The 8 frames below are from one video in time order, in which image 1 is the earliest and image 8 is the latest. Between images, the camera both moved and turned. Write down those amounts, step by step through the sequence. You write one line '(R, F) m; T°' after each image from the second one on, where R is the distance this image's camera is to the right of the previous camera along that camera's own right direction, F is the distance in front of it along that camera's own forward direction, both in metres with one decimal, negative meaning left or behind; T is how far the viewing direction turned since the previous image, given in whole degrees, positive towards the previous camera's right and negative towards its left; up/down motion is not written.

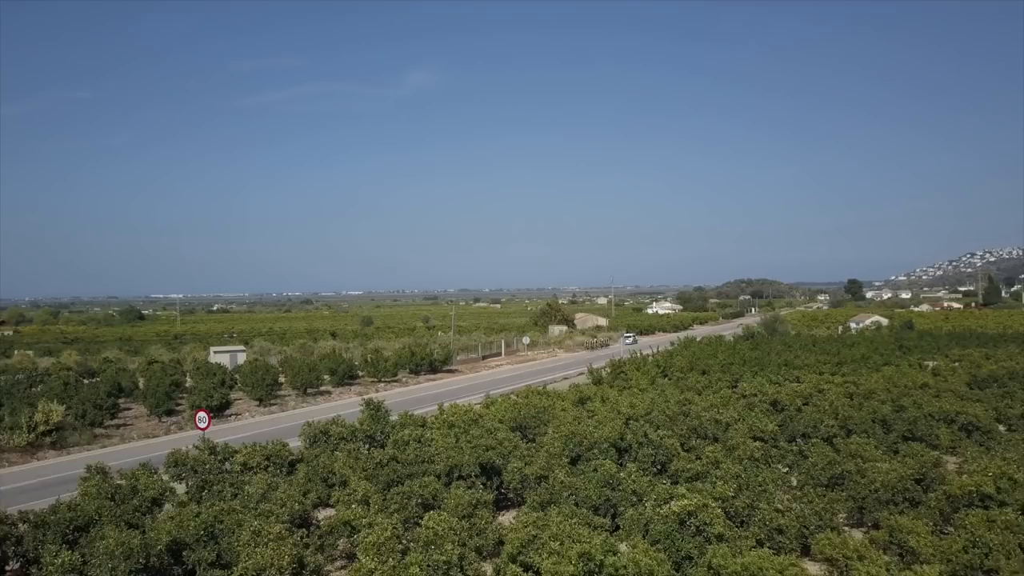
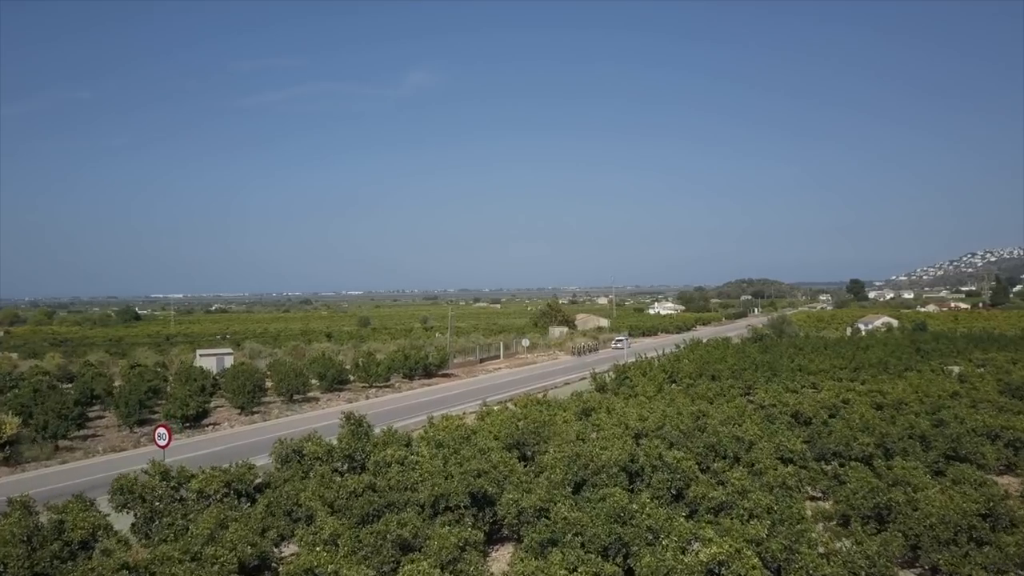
(+0.1, +1.9) m; 0°
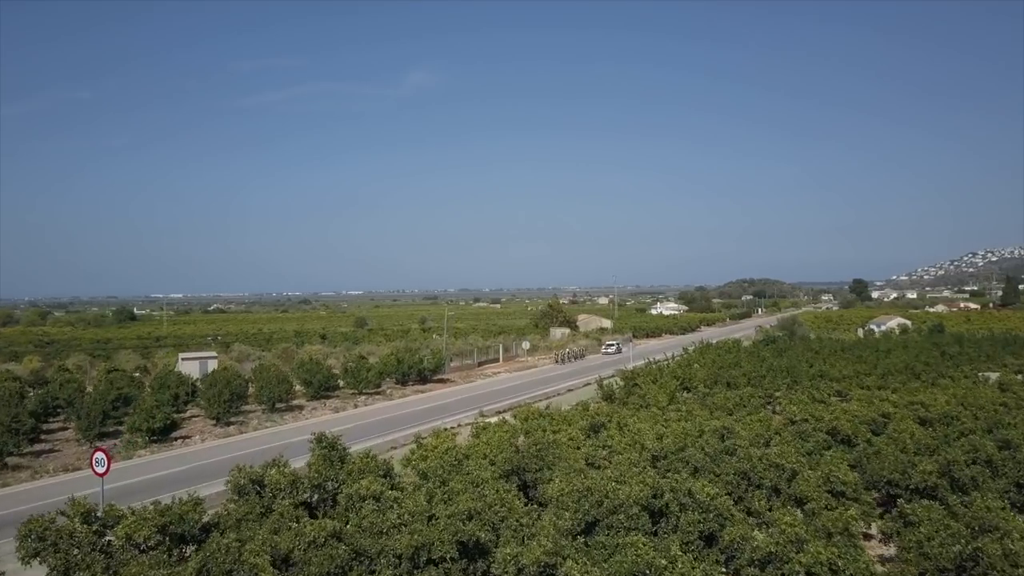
(0.0, +2.3) m; 0°
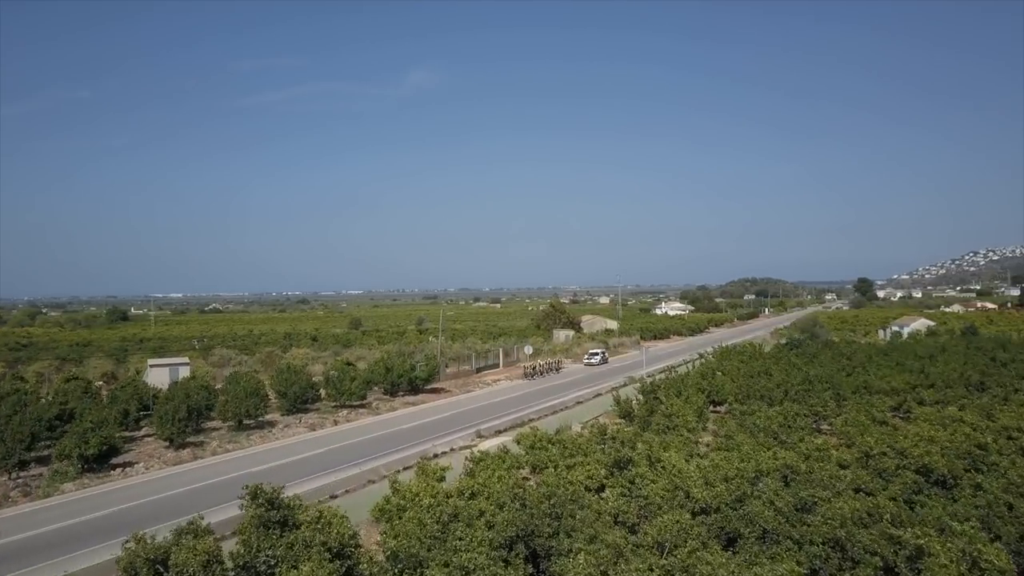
(-0.1, +3.8) m; 0°
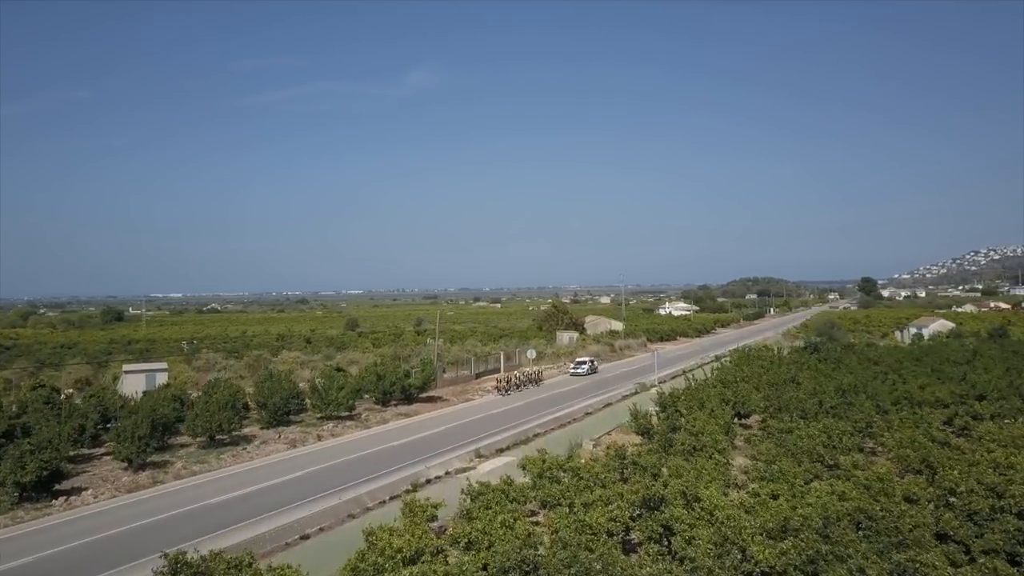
(-0.1, +2.7) m; 0°
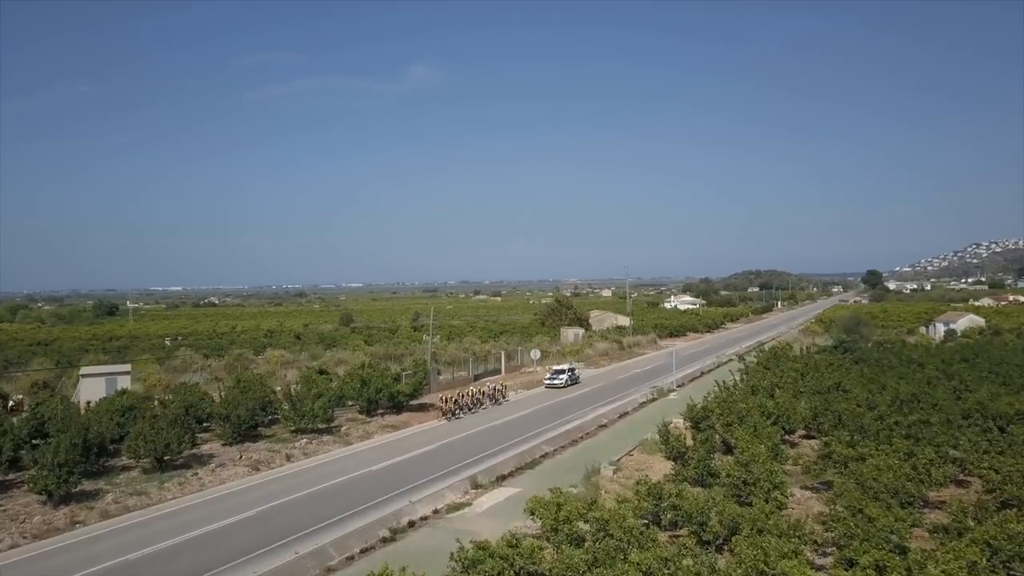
(-0.1, +3.7) m; 0°
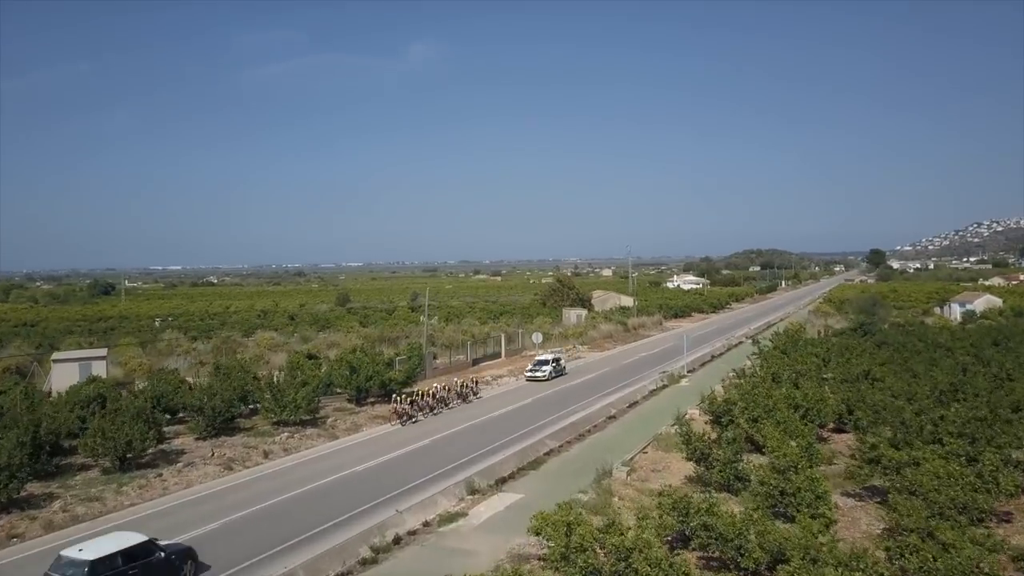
(0.0, +2.1) m; 0°
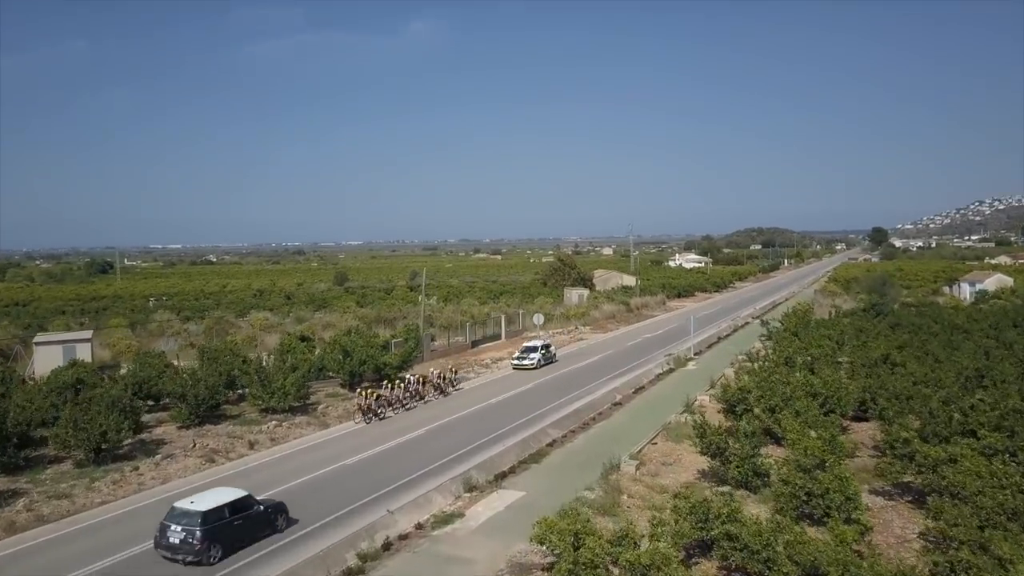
(0.0, +1.2) m; 0°
